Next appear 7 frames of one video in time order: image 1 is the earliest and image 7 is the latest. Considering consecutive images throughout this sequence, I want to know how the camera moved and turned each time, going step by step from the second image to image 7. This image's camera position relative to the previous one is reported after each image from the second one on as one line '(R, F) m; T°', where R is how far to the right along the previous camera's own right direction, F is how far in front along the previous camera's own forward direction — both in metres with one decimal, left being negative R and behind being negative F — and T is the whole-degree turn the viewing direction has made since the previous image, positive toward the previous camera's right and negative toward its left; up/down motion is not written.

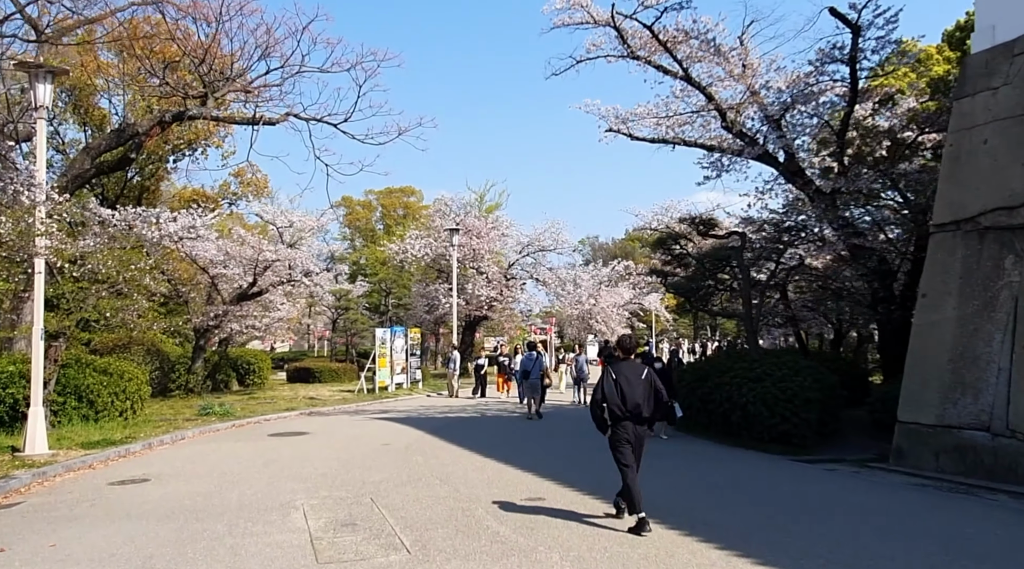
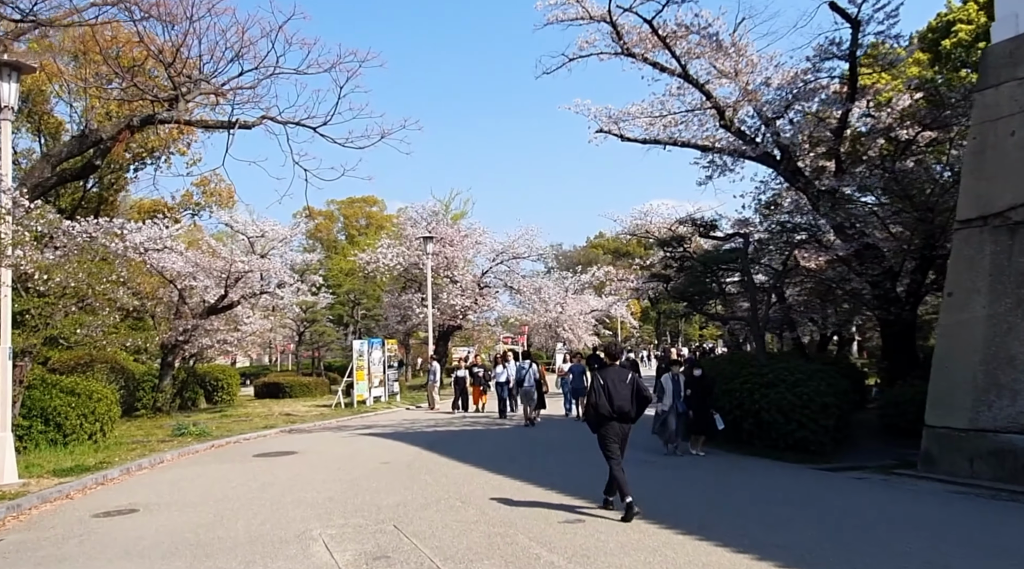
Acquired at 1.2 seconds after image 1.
(-0.8, +0.8) m; +3°
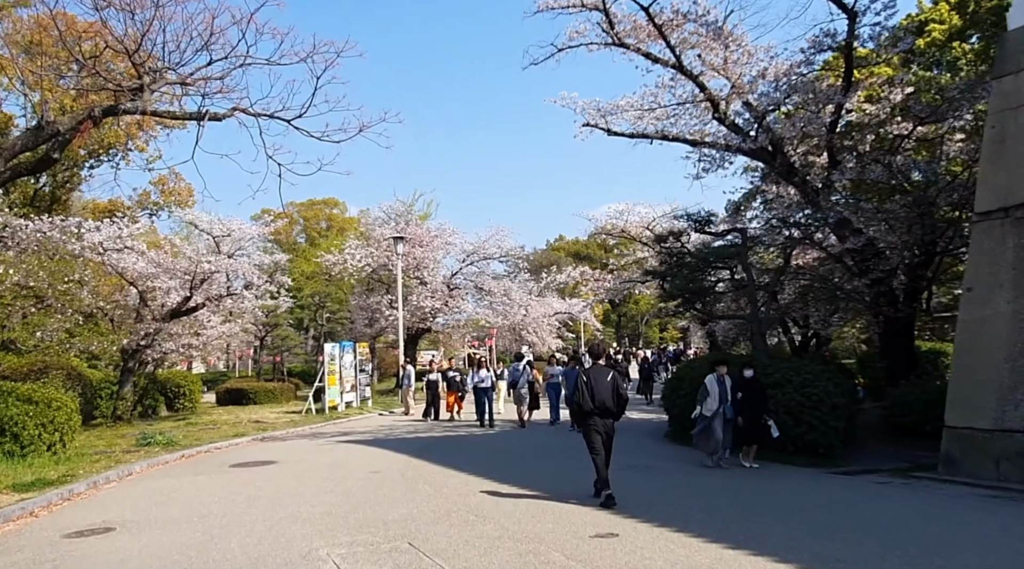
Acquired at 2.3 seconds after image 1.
(-0.6, +0.8) m; +3°
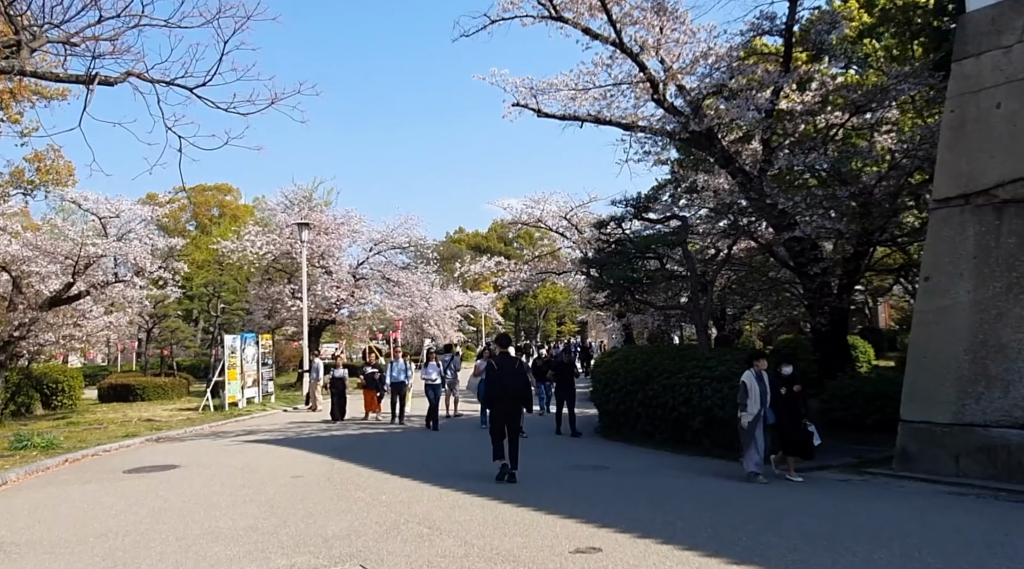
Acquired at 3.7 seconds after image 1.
(-0.6, +1.1) m; +7°
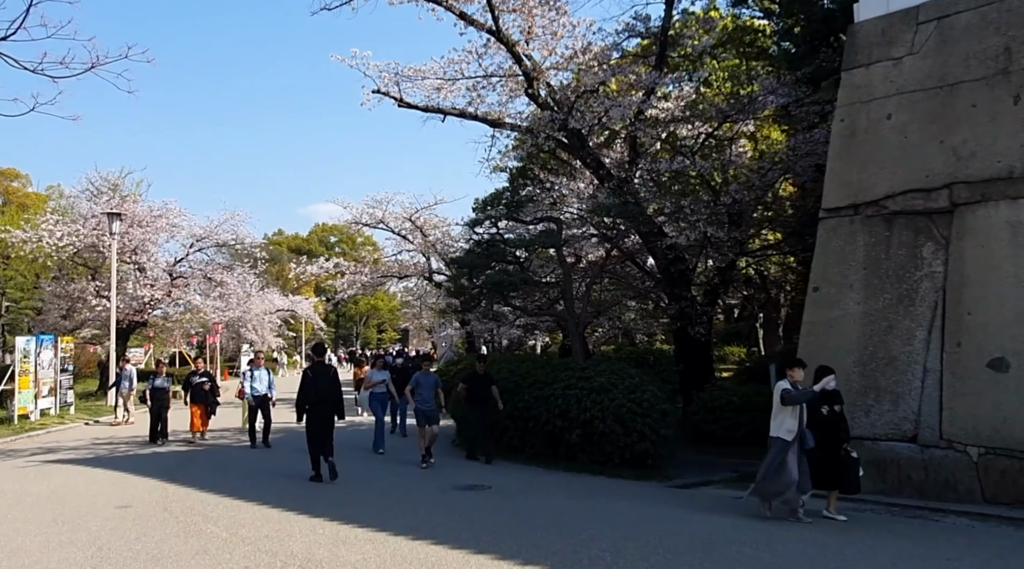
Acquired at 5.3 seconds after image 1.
(-0.7, +1.3) m; +12°
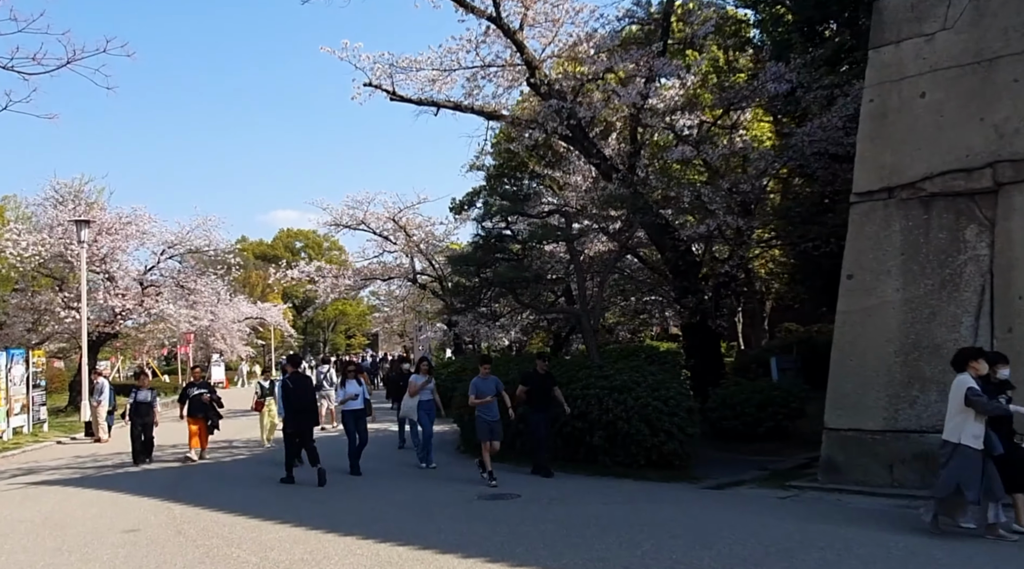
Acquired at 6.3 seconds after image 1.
(-0.7, +0.6) m; +2°
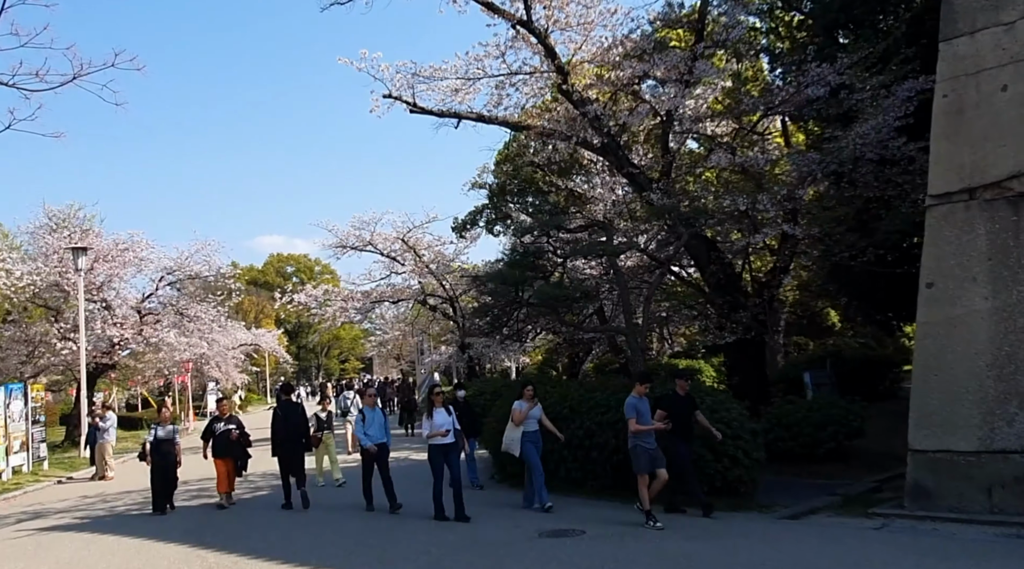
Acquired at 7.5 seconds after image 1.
(-0.8, +0.9) m; +1°
